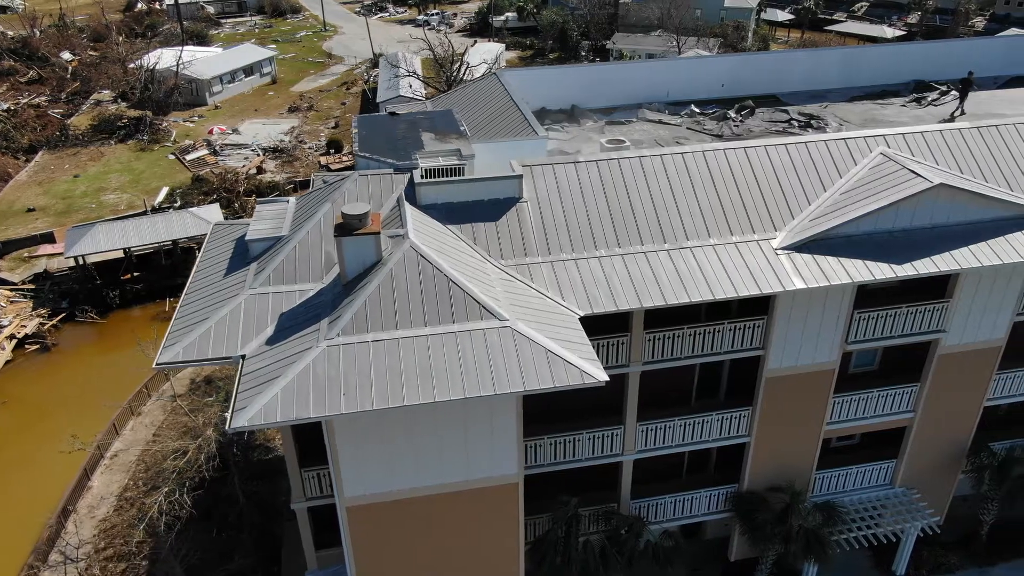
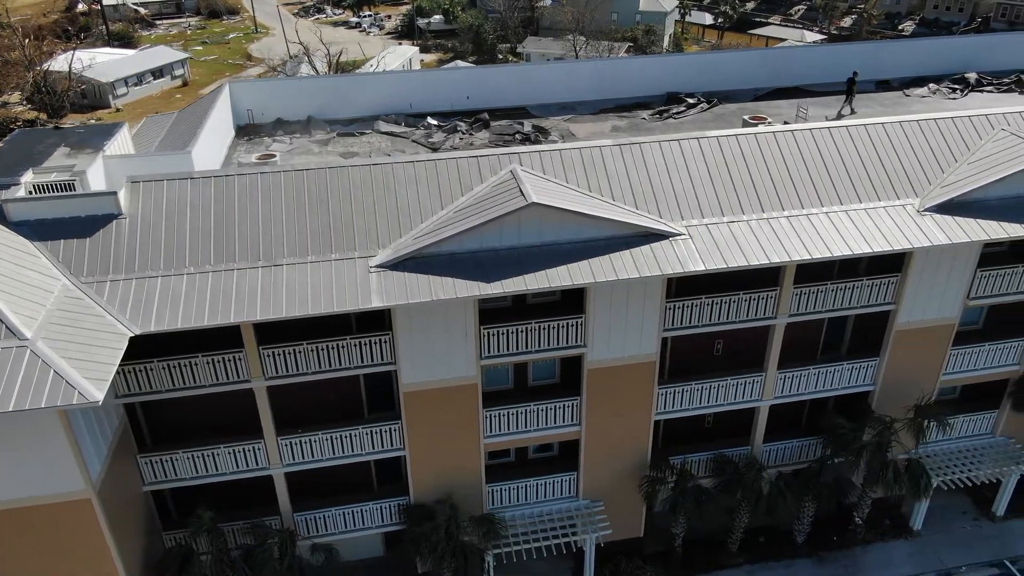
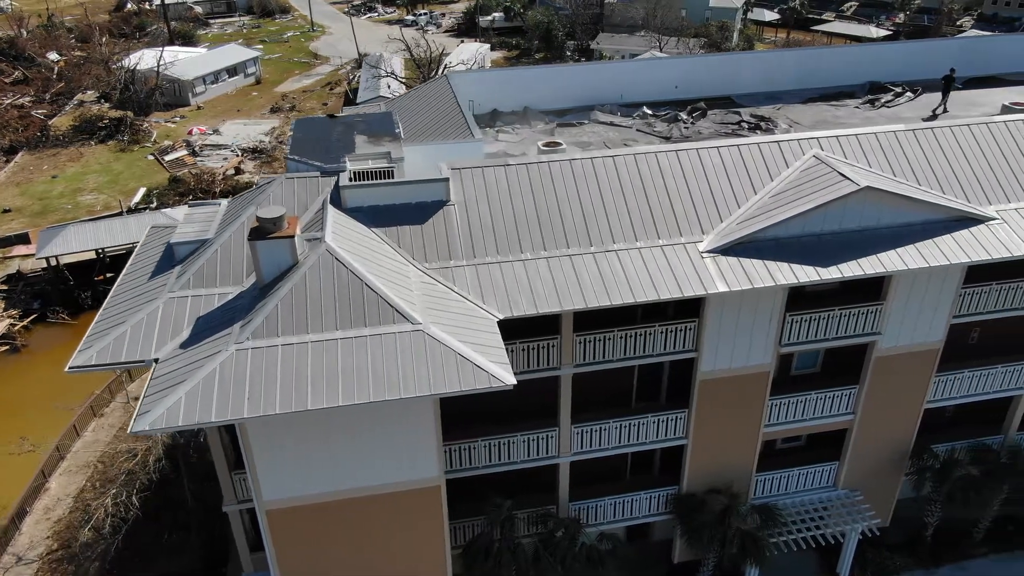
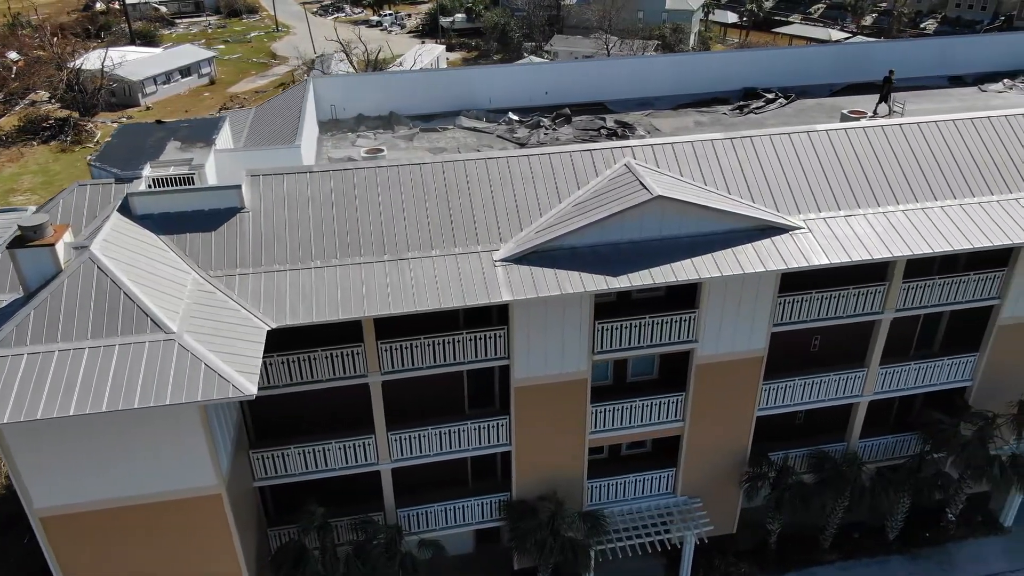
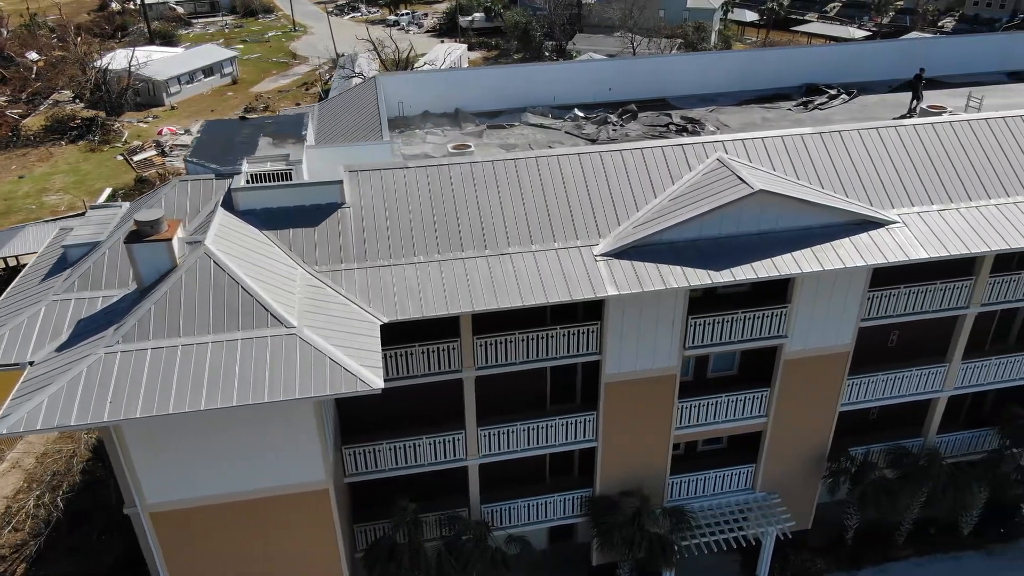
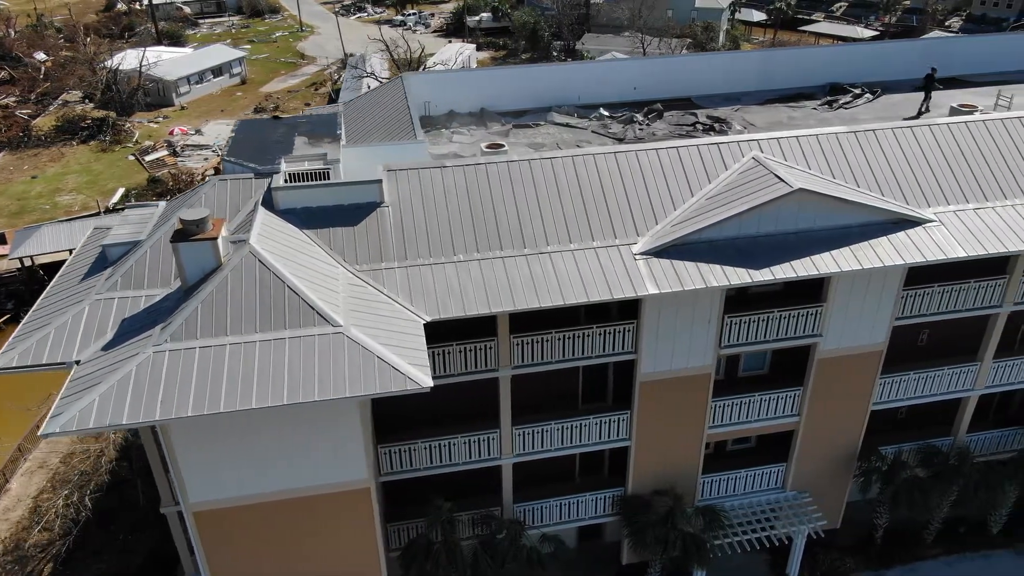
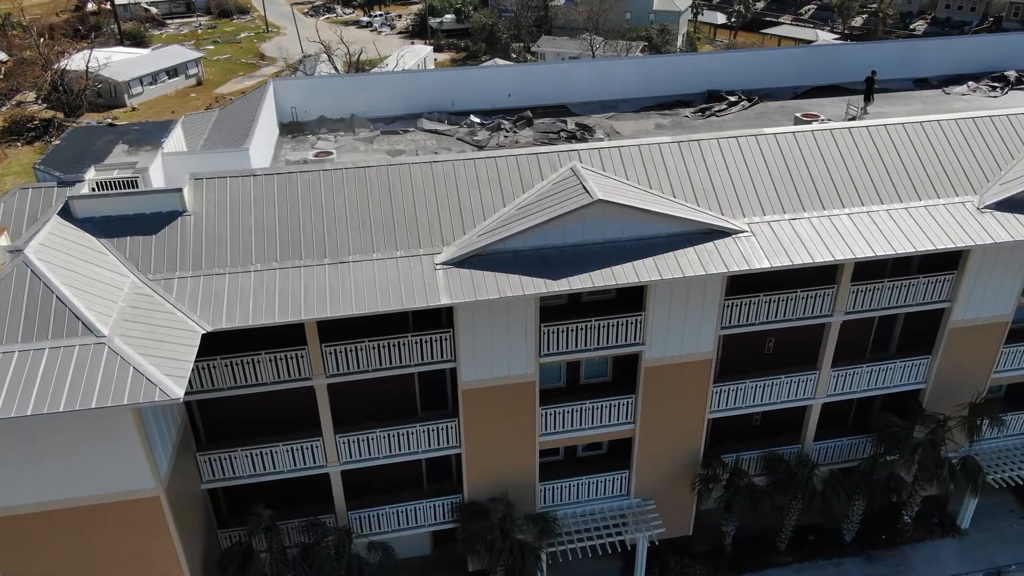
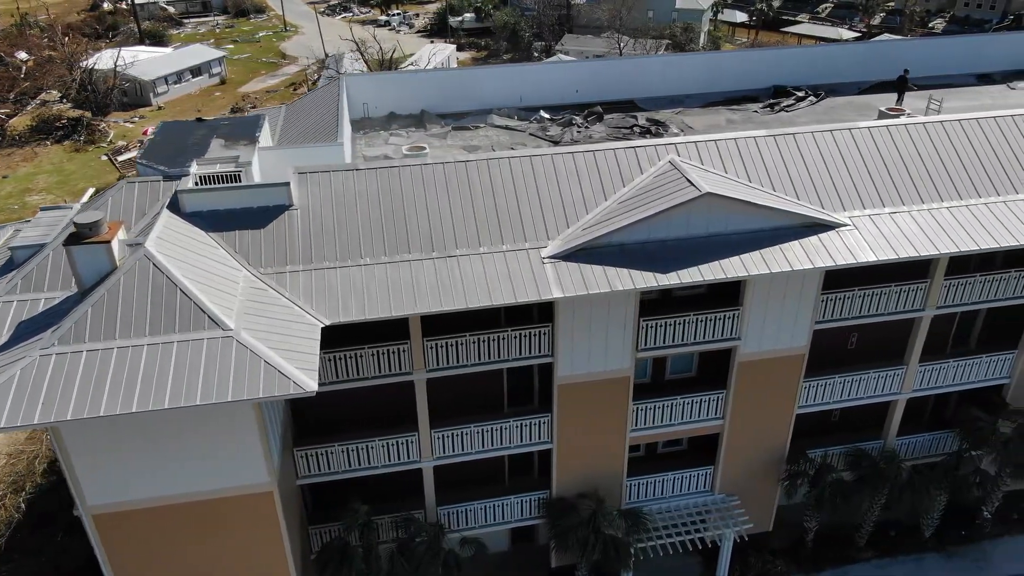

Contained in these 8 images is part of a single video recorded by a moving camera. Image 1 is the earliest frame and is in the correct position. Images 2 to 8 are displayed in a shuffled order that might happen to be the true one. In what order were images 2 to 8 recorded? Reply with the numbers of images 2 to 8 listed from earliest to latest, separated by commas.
3, 6, 5, 8, 4, 7, 2
